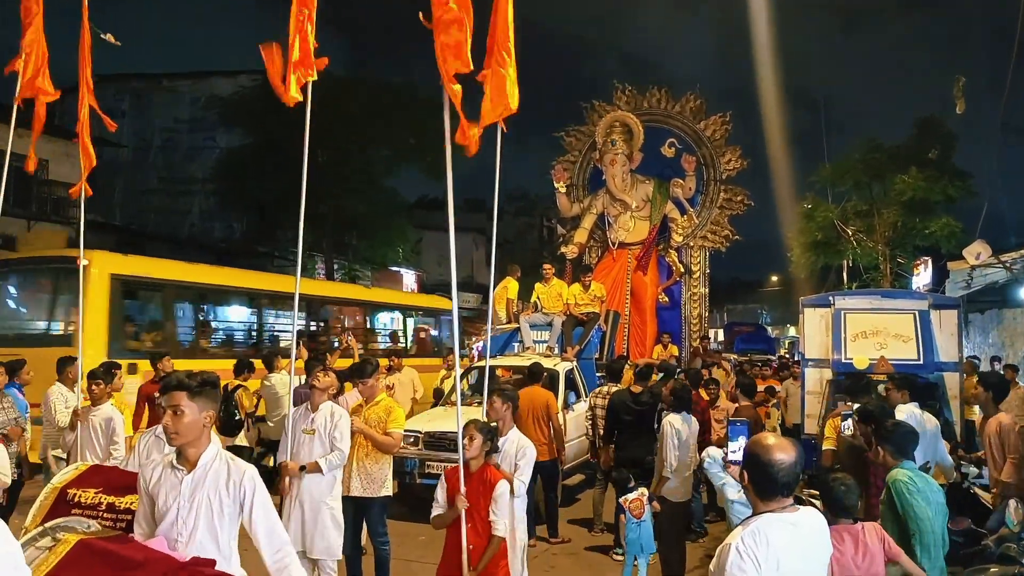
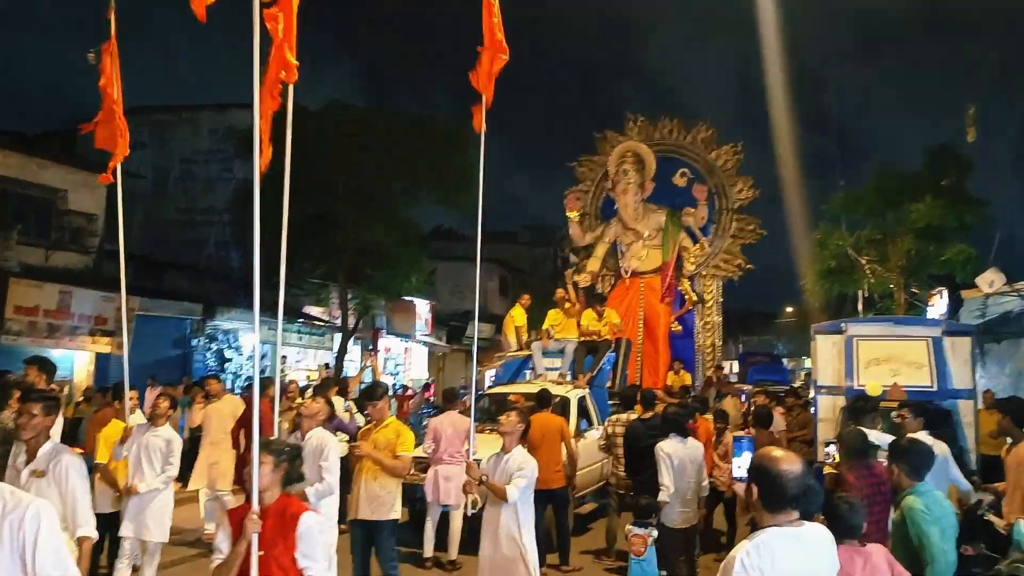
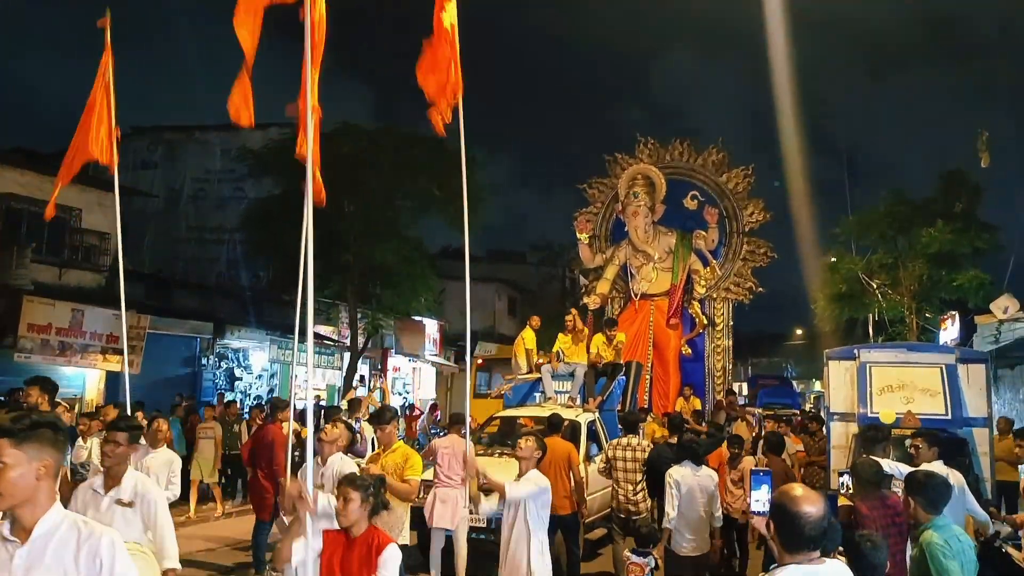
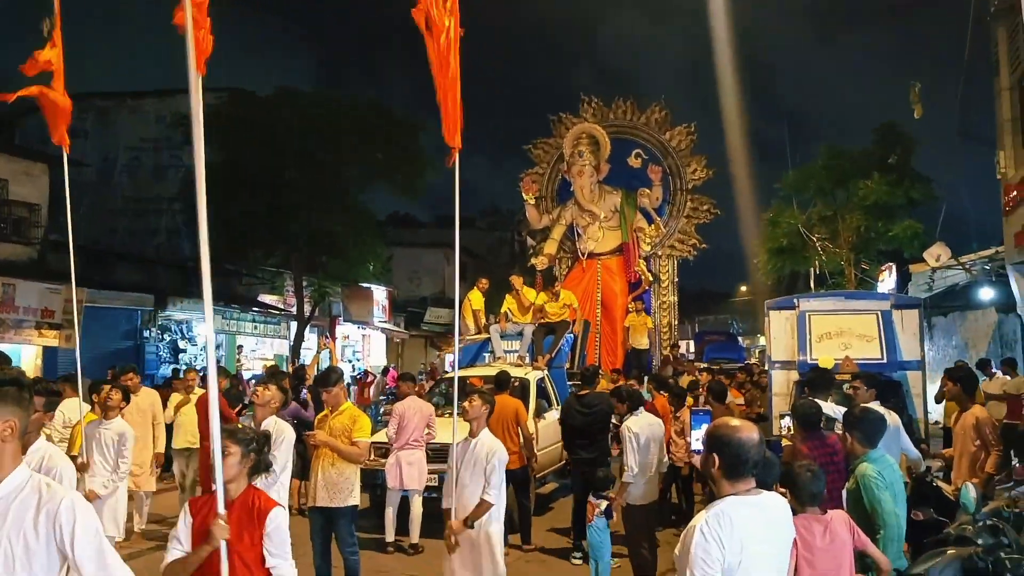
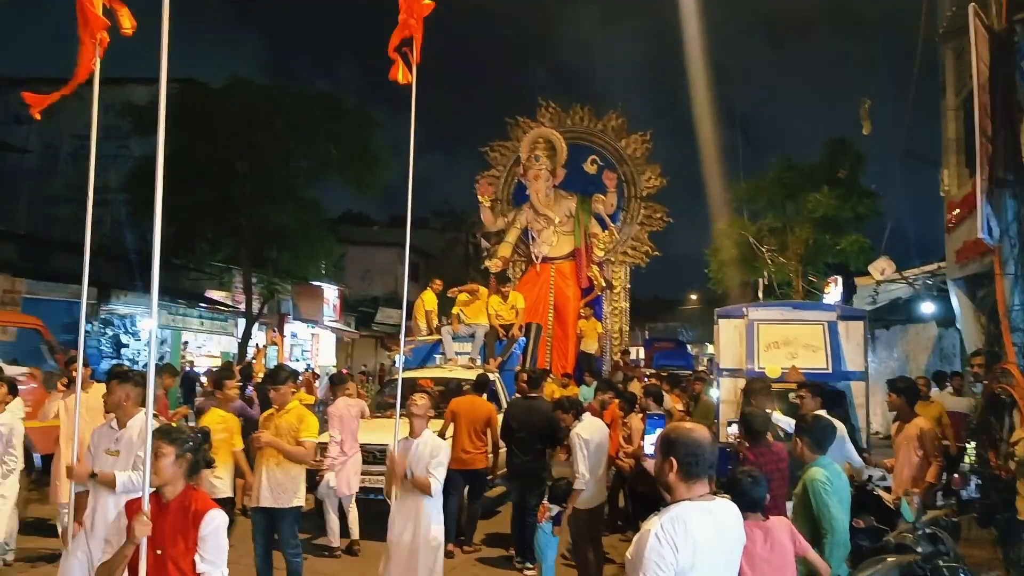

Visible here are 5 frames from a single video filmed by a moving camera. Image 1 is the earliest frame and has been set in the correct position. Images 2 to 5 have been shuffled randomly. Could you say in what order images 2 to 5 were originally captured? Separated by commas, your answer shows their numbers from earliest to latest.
3, 2, 4, 5
